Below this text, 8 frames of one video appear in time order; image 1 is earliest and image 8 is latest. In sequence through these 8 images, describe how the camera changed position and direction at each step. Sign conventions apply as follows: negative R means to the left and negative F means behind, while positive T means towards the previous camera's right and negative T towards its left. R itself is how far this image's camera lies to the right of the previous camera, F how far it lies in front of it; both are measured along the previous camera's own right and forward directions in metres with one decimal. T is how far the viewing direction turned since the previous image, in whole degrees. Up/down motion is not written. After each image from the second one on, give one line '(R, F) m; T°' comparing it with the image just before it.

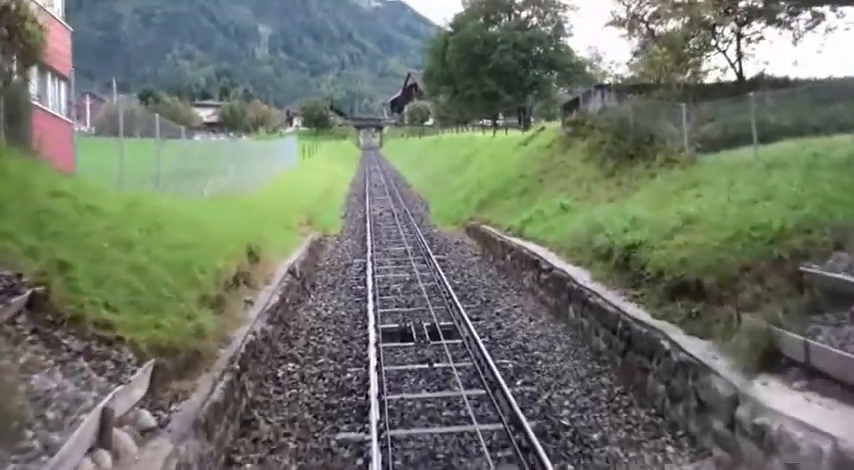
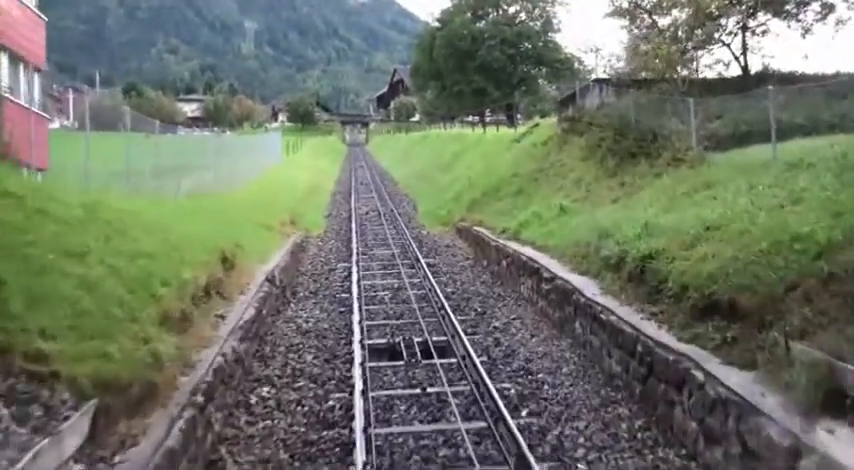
(-0.1, +1.3) m; +1°
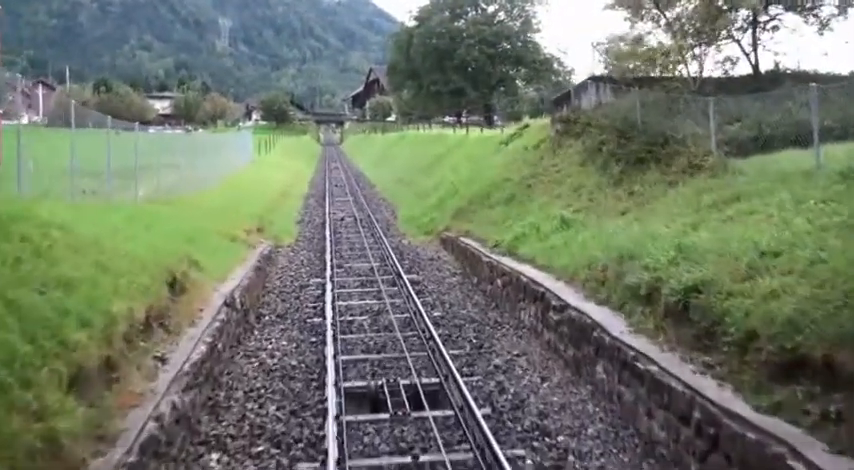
(-0.2, +2.1) m; +1°
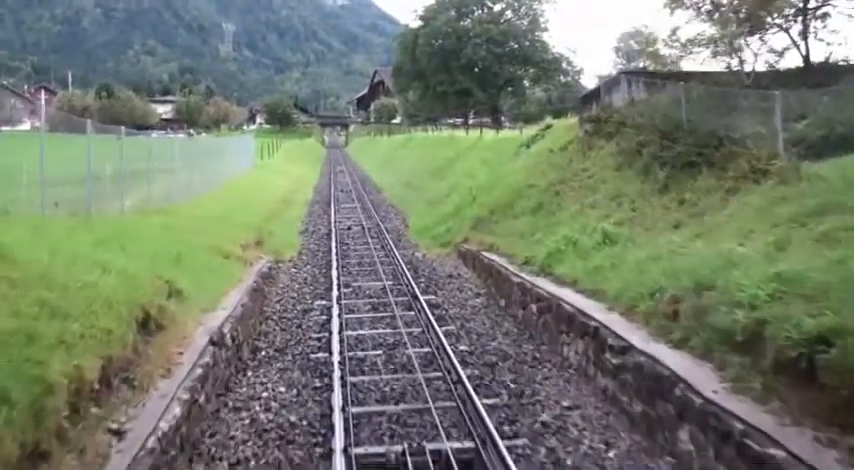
(-0.2, +2.1) m; 0°
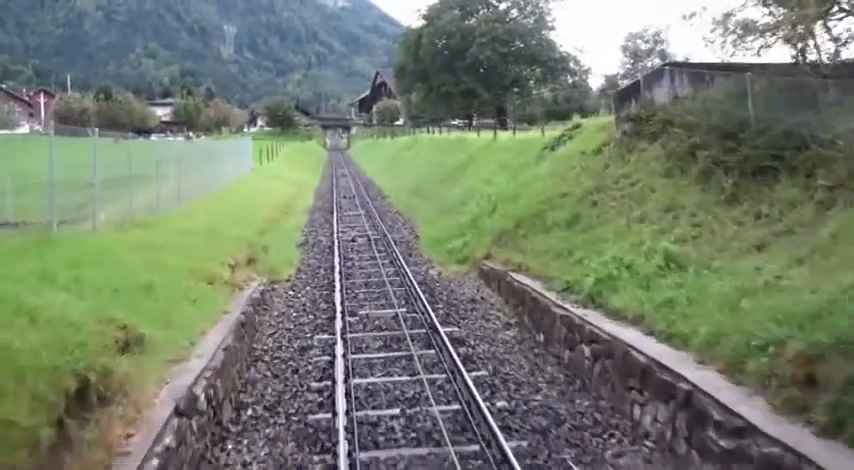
(-0.3, +2.5) m; 0°
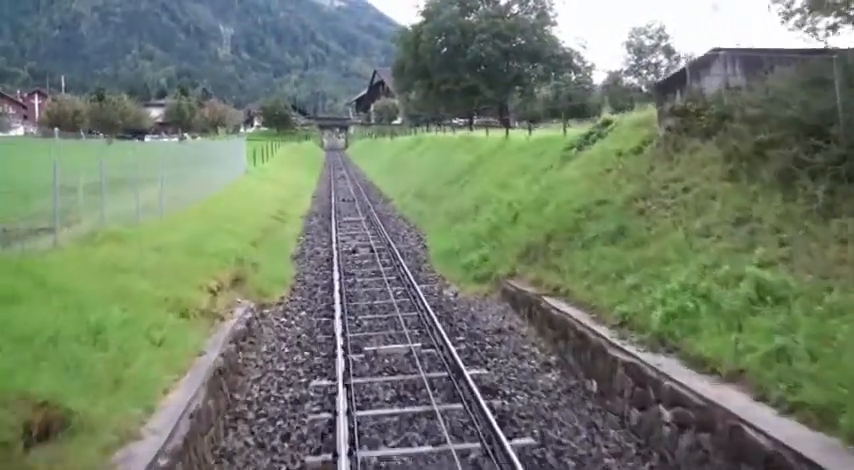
(-0.2, +2.5) m; 0°
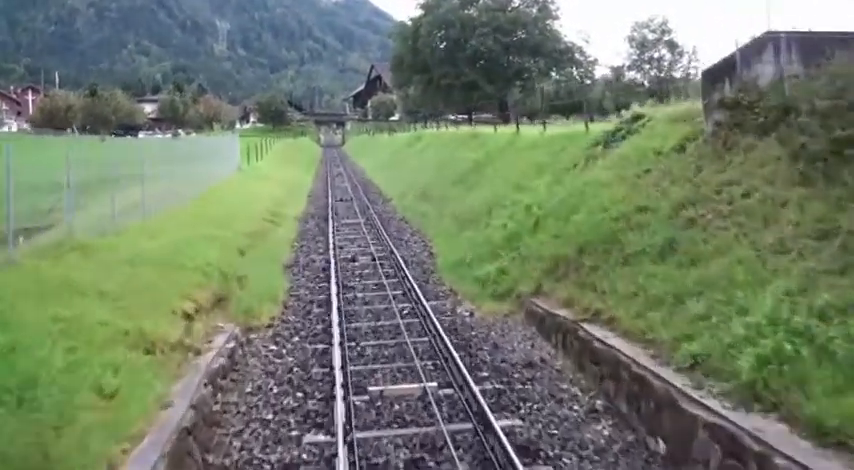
(-0.2, +2.1) m; 0°
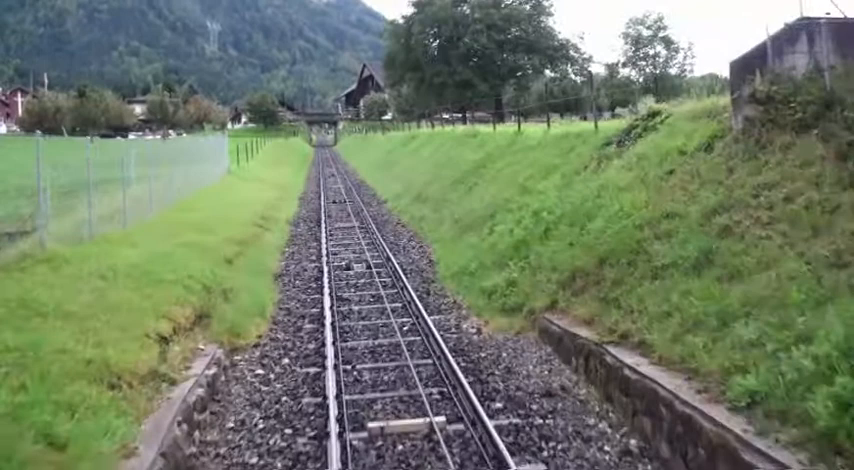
(-0.1, +1.3) m; 0°
